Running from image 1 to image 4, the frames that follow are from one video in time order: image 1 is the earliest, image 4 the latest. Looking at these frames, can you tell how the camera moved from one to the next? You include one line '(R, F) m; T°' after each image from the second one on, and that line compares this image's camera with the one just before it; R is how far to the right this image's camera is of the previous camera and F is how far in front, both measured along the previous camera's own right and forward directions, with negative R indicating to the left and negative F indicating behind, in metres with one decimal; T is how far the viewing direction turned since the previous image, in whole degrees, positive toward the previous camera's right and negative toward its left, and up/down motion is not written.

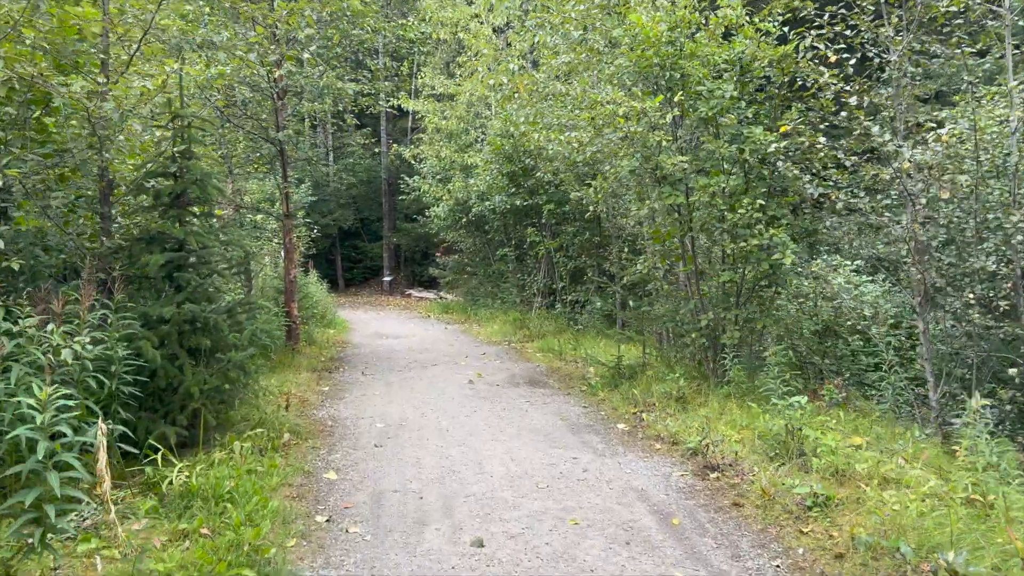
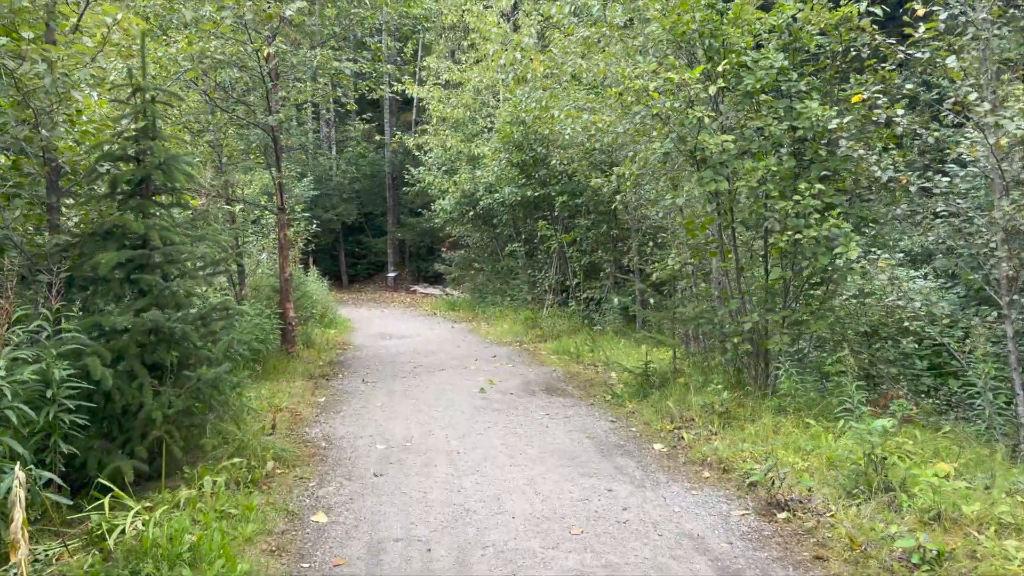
(-0.1, +0.8) m; 0°
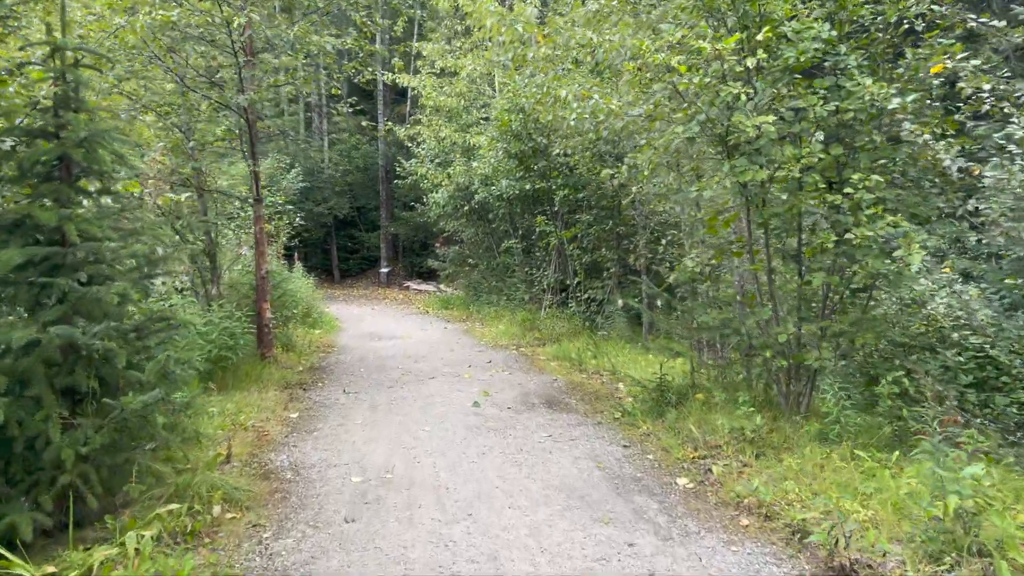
(0.0, +0.8) m; 0°
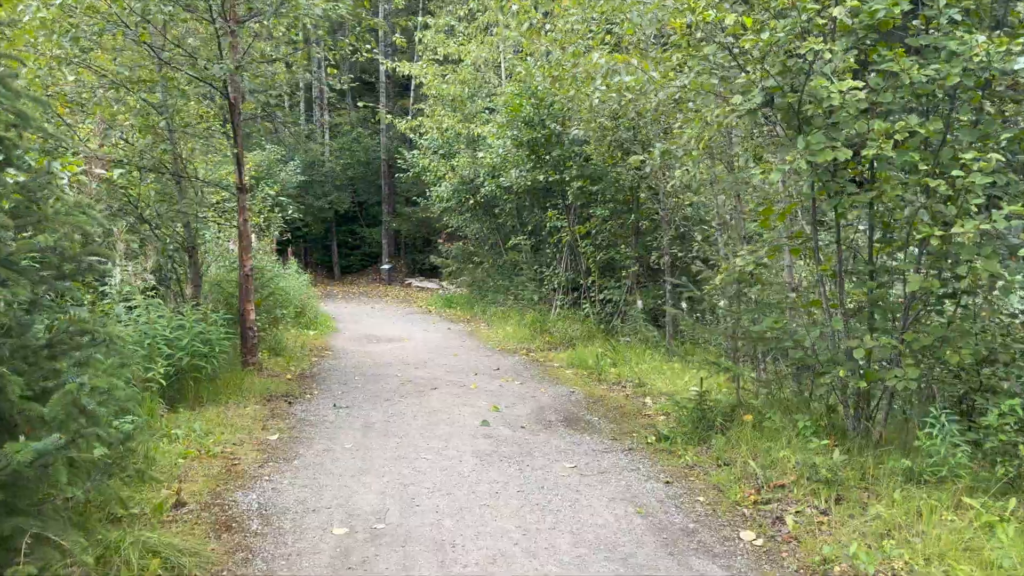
(-0.1, +0.9) m; 0°
